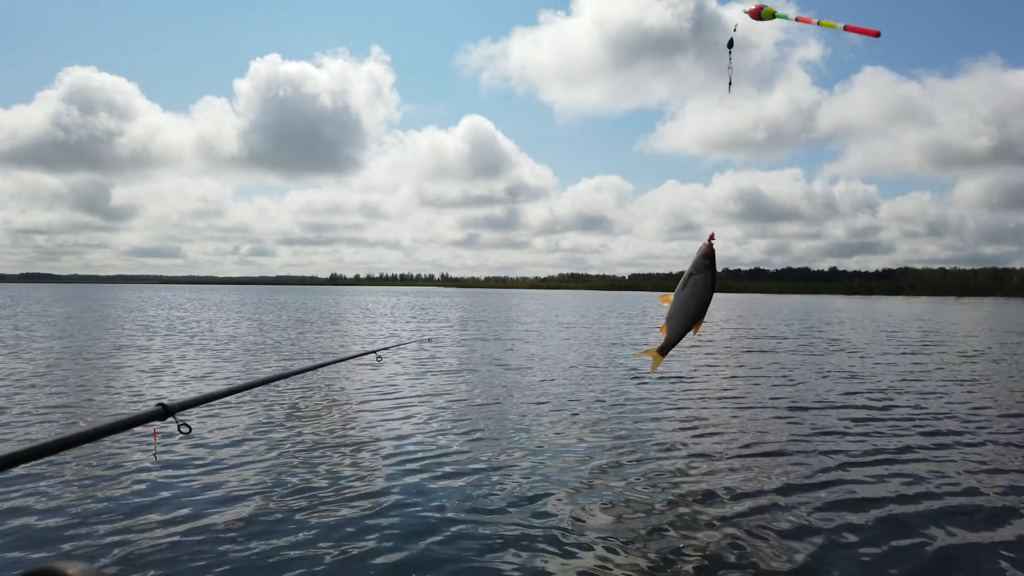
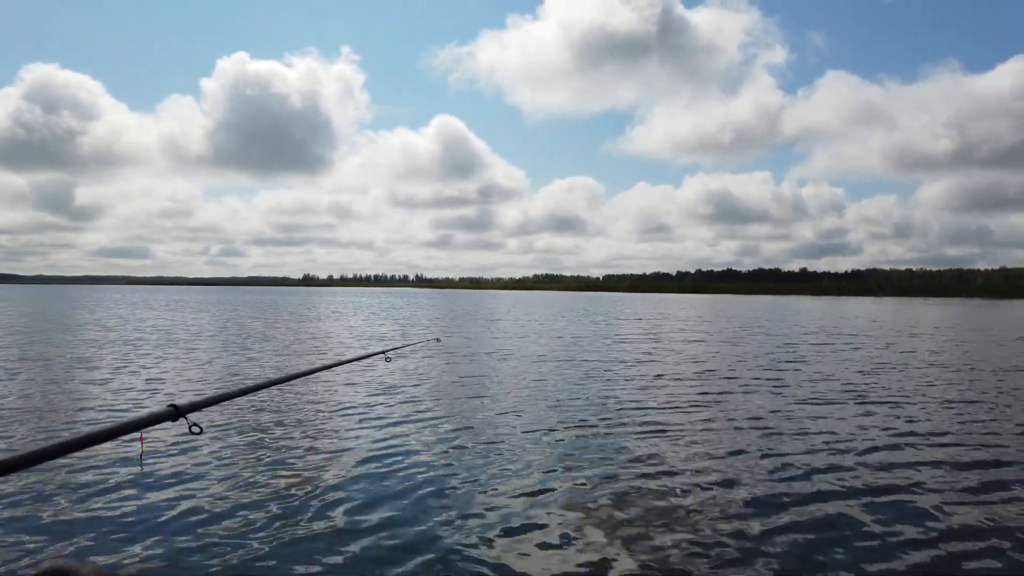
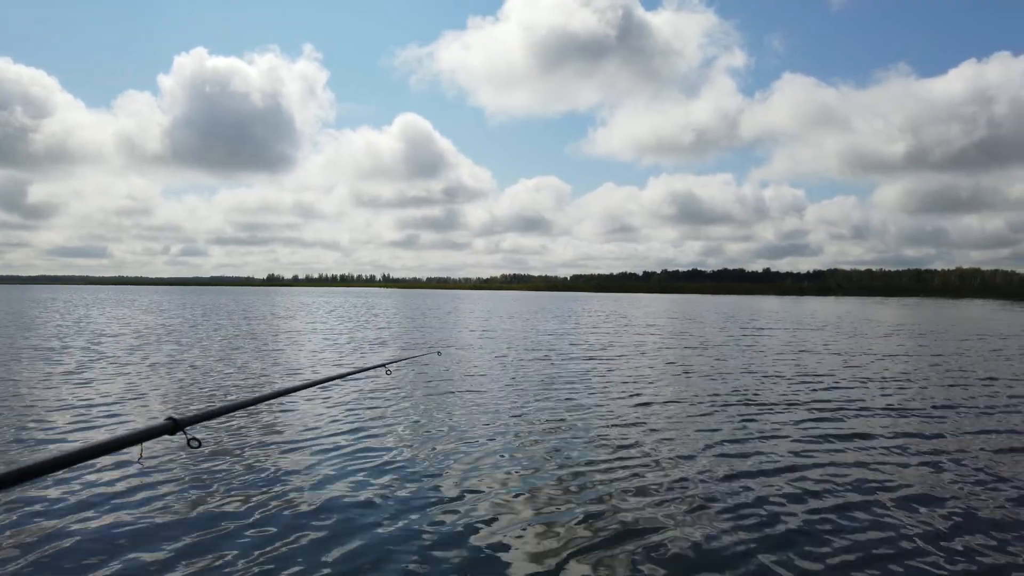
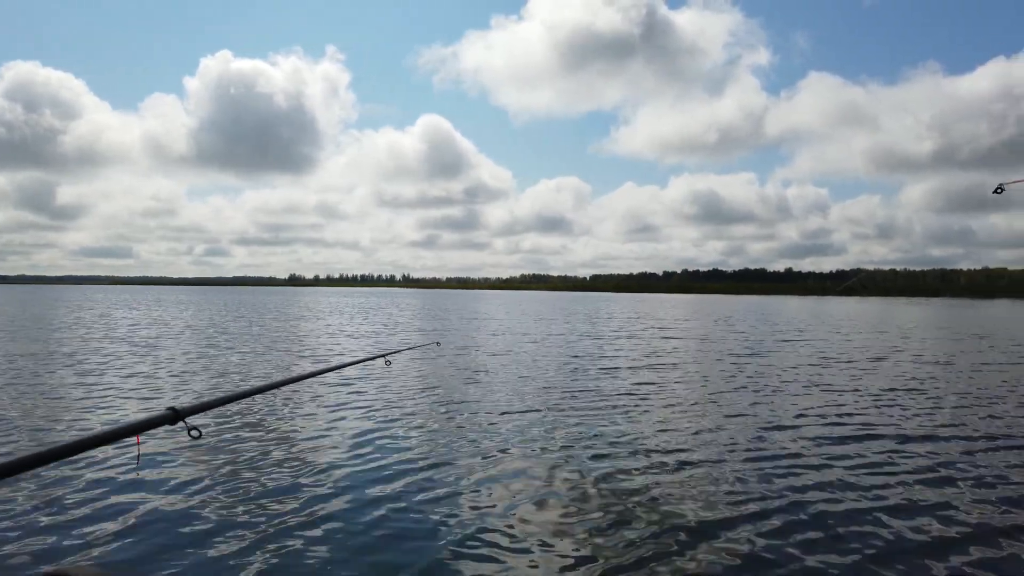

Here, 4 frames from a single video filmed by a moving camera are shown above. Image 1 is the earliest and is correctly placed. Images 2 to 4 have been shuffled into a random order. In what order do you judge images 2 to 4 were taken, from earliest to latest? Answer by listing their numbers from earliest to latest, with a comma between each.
2, 4, 3
